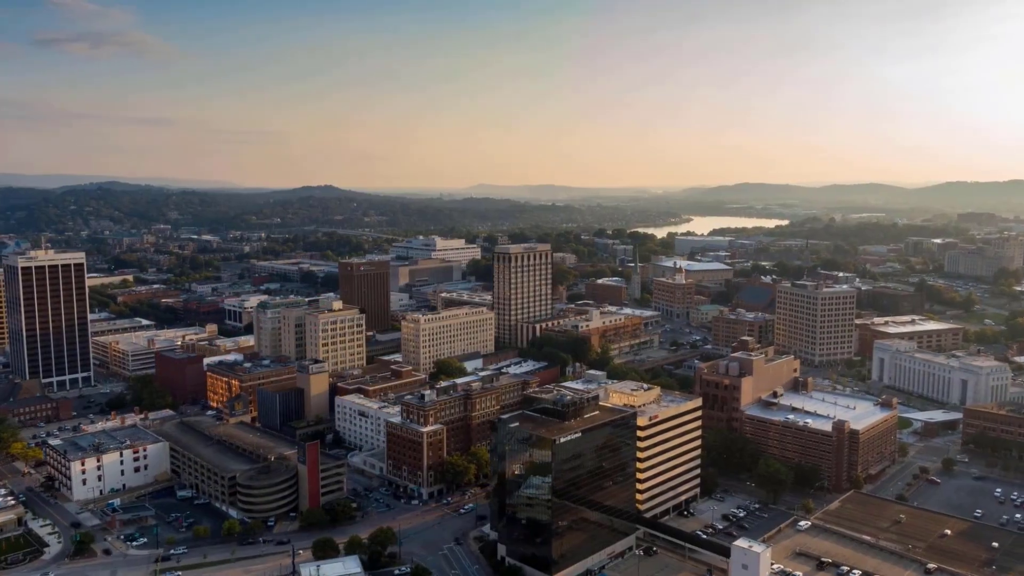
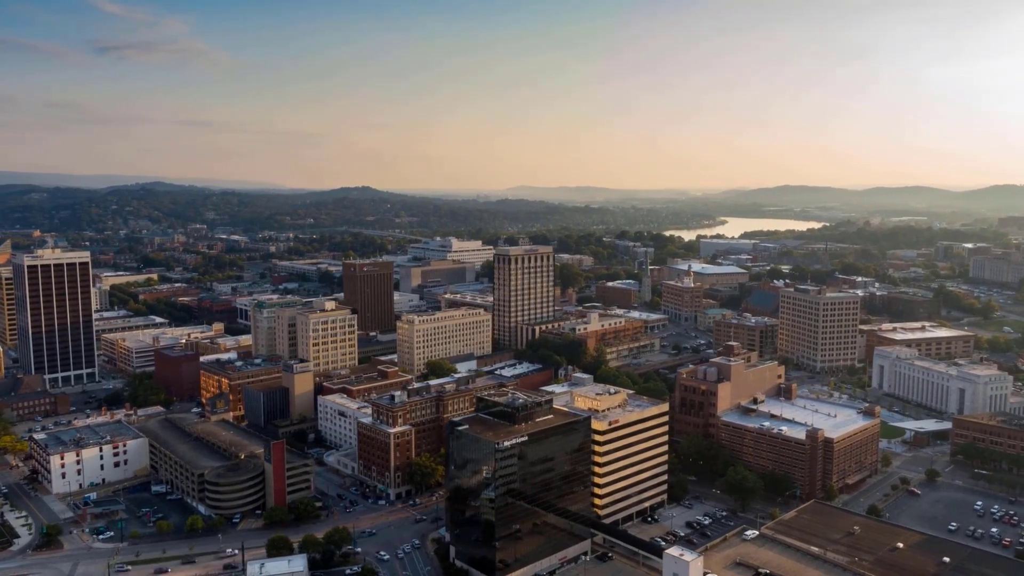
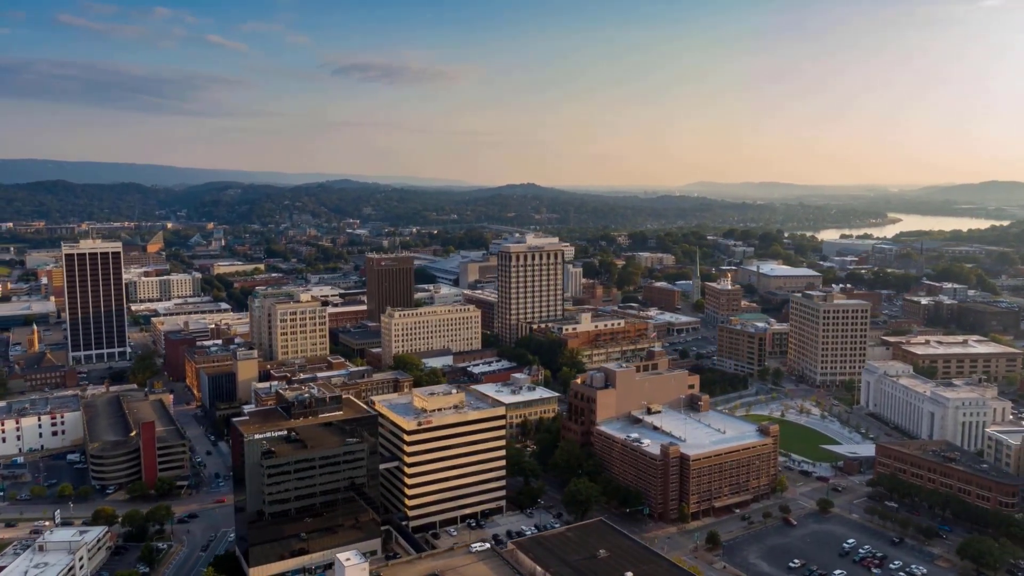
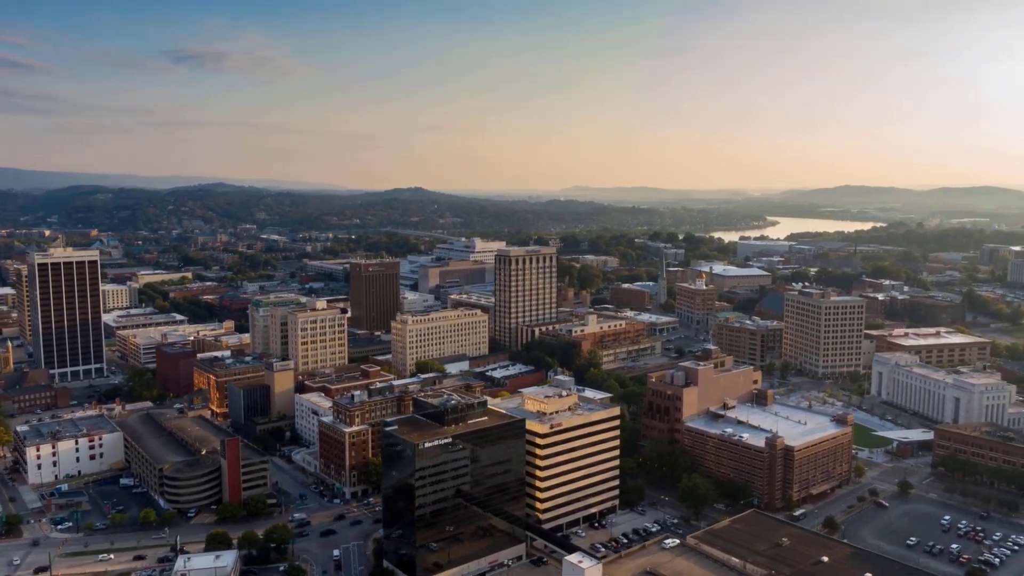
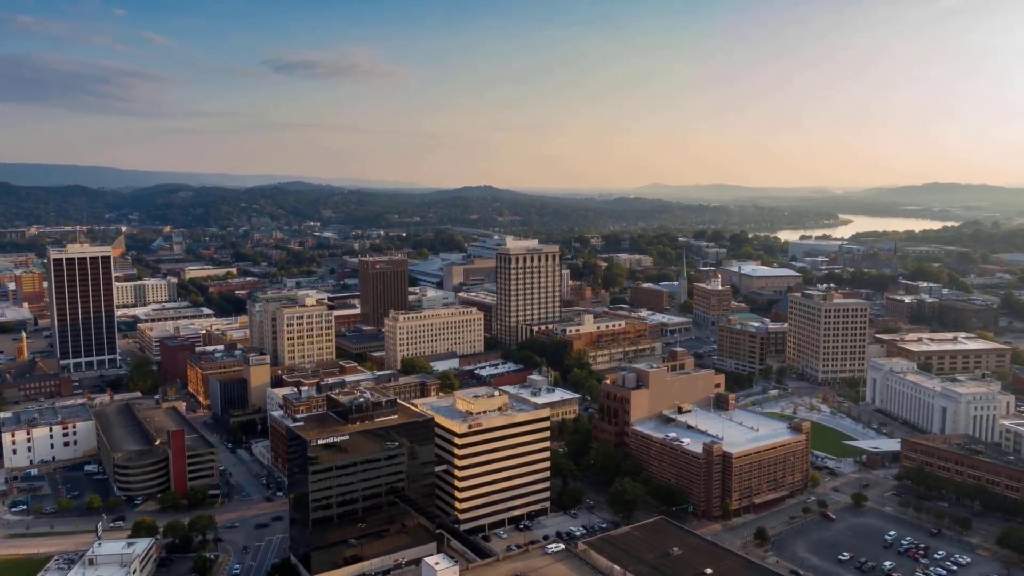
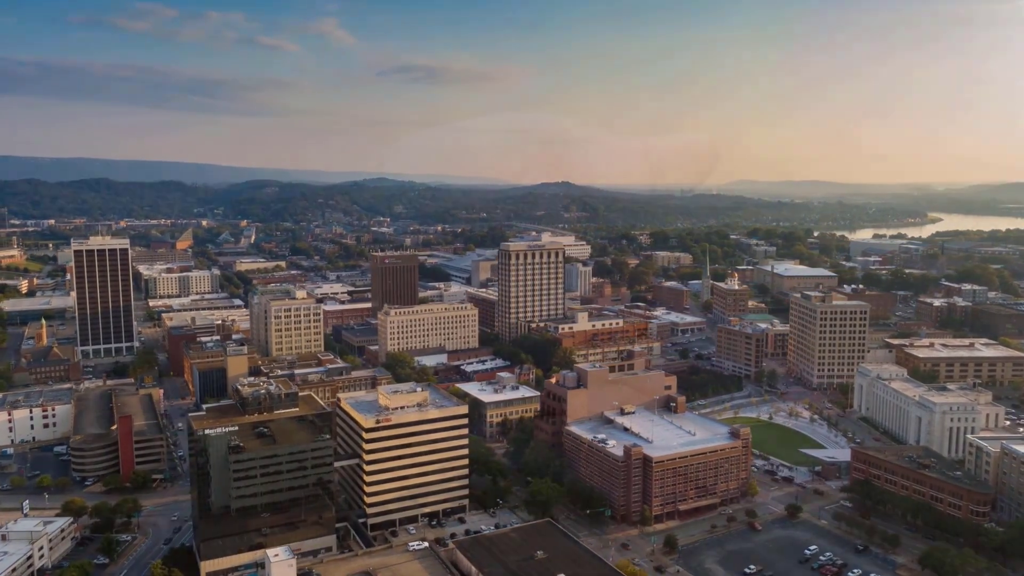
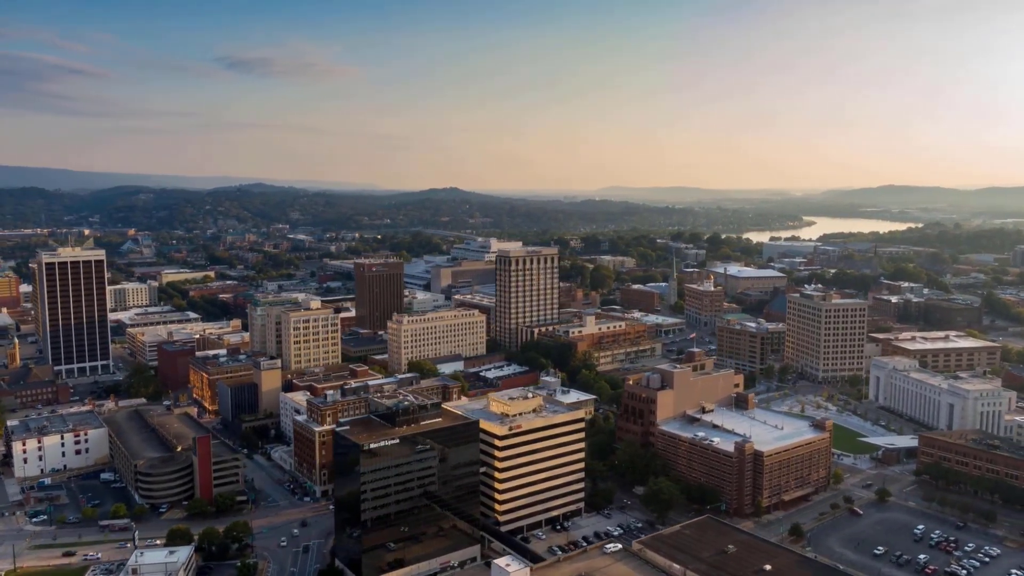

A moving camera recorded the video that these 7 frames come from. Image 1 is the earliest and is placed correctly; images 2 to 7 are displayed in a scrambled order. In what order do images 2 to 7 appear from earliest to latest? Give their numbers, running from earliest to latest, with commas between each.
2, 4, 7, 5, 3, 6
